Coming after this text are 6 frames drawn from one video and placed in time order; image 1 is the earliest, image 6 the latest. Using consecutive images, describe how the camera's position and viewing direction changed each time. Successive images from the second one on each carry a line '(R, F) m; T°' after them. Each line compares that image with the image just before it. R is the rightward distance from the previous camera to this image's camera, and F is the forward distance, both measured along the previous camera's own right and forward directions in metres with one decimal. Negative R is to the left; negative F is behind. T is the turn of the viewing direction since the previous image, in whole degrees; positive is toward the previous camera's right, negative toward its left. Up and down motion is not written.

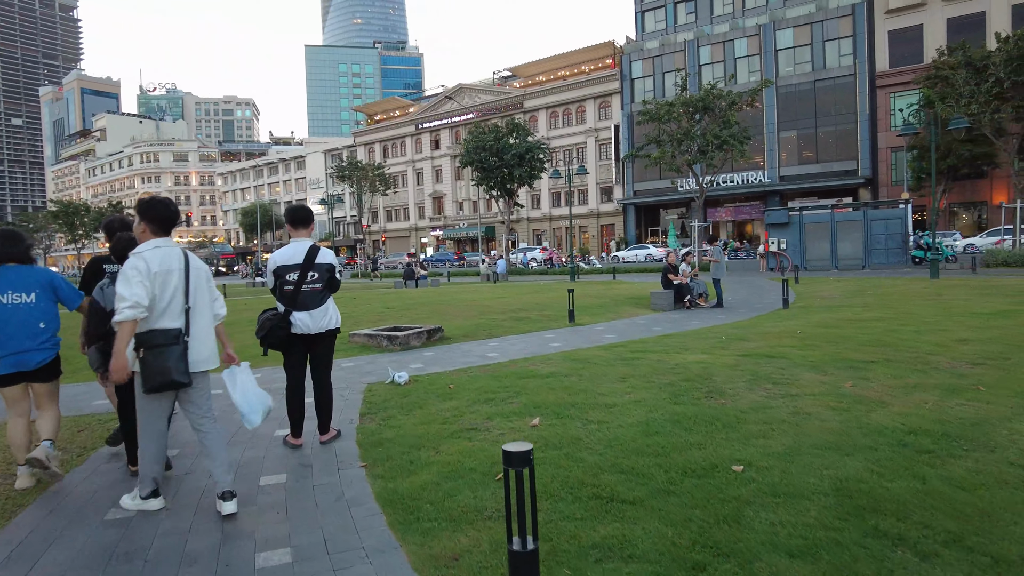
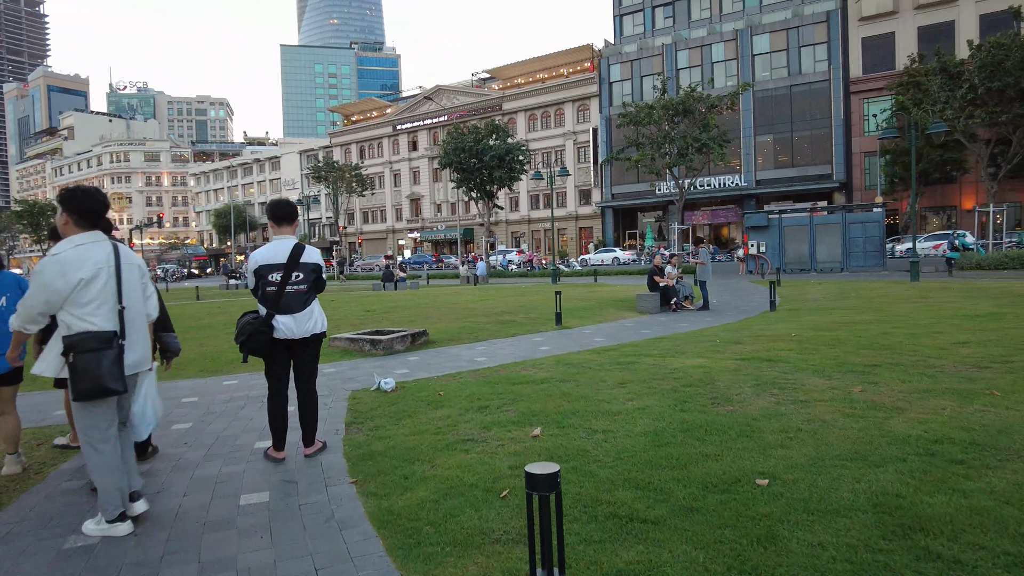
(-0.2, +0.4) m; +2°
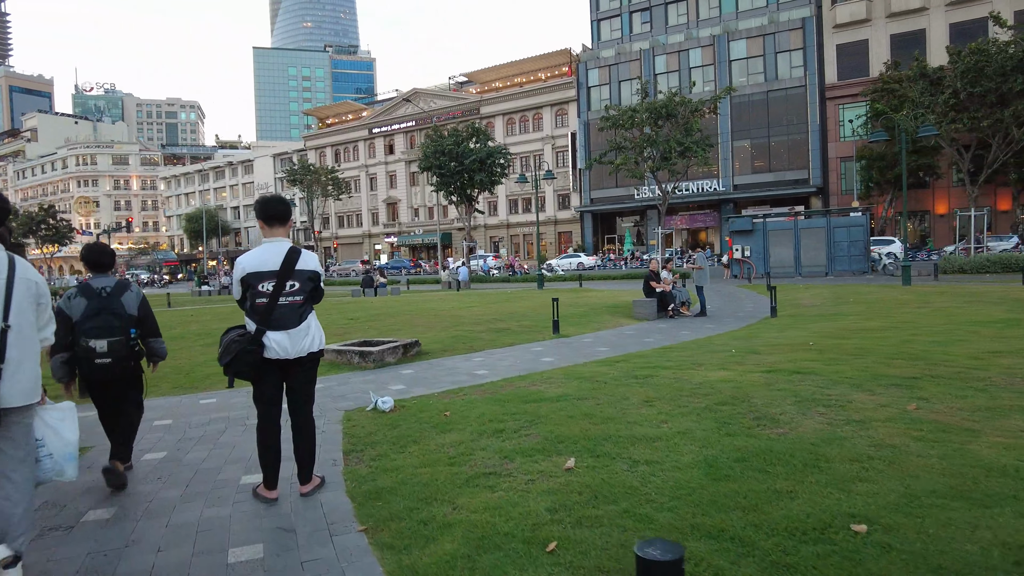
(-0.4, +0.7) m; +2°
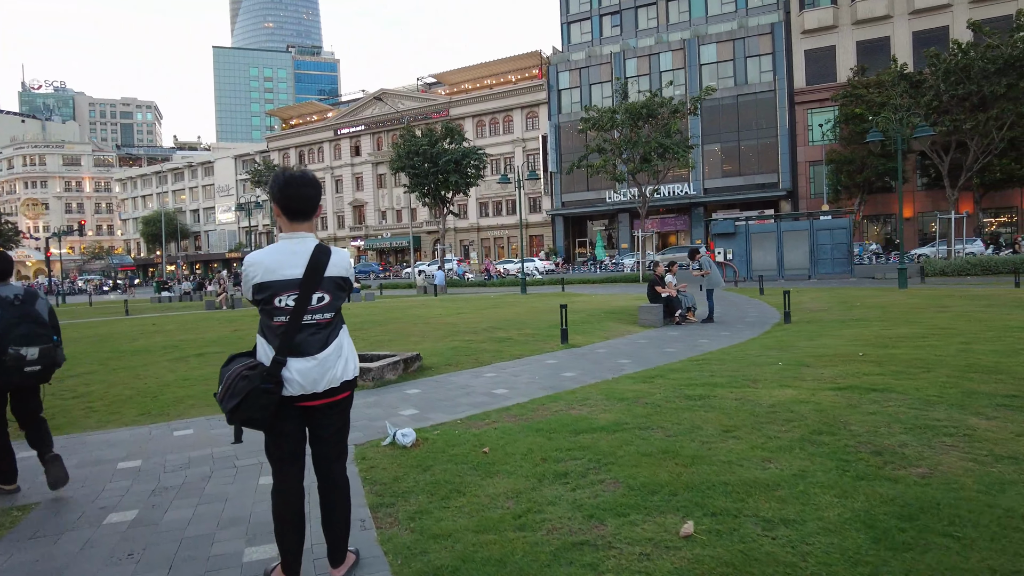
(-0.8, +1.2) m; +3°
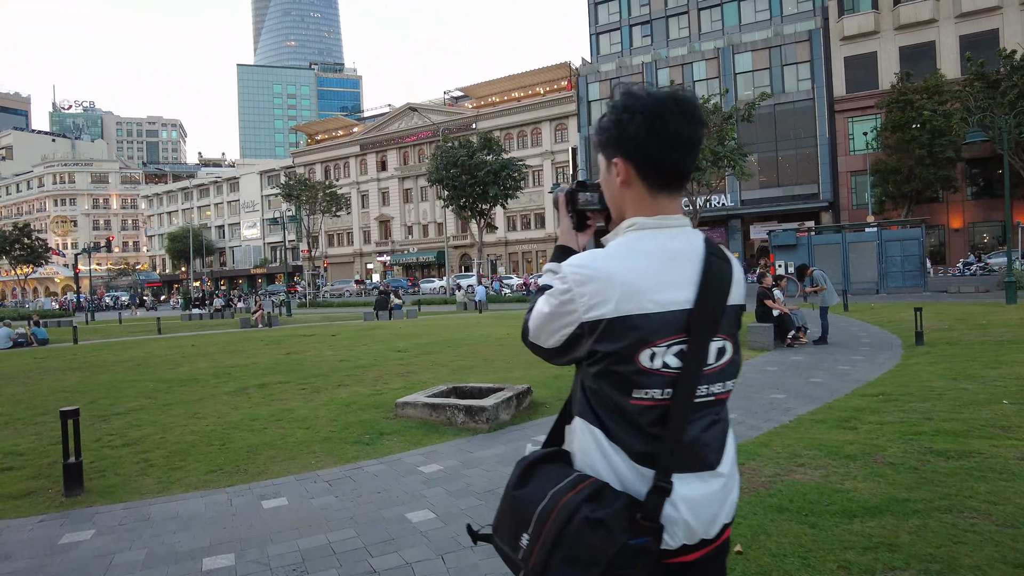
(-1.5, +1.7) m; -2°
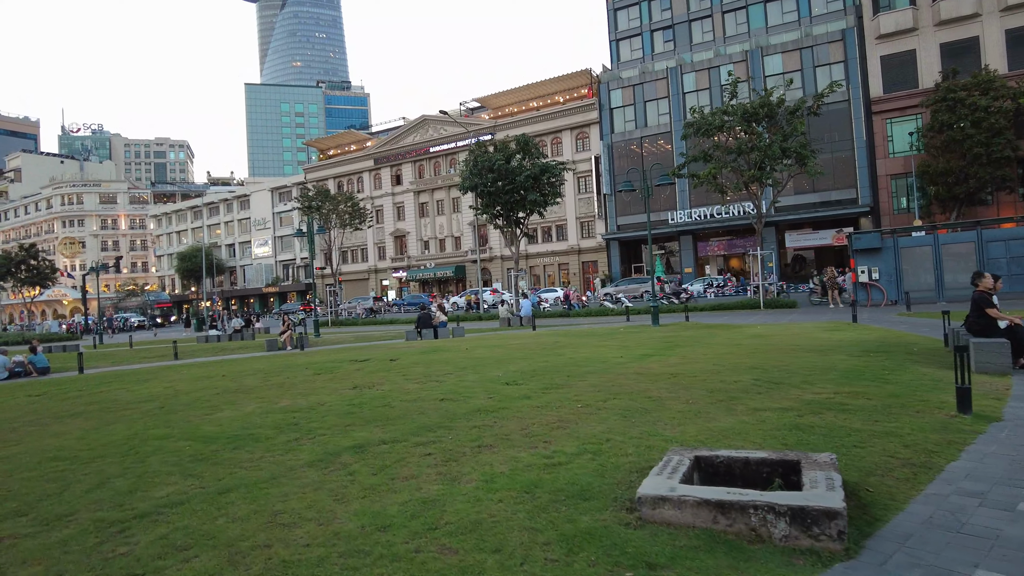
(-2.2, +3.4) m; 0°
